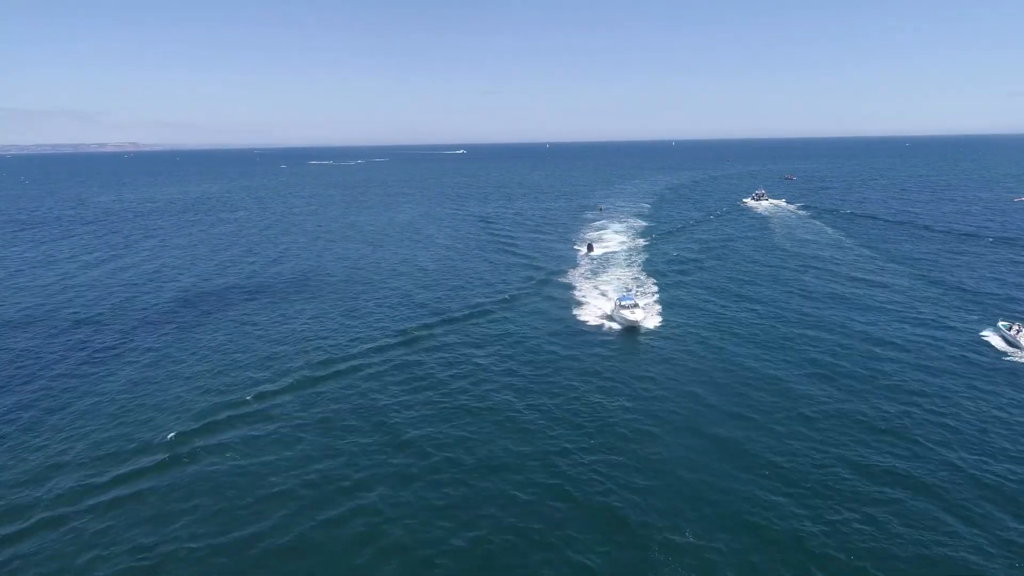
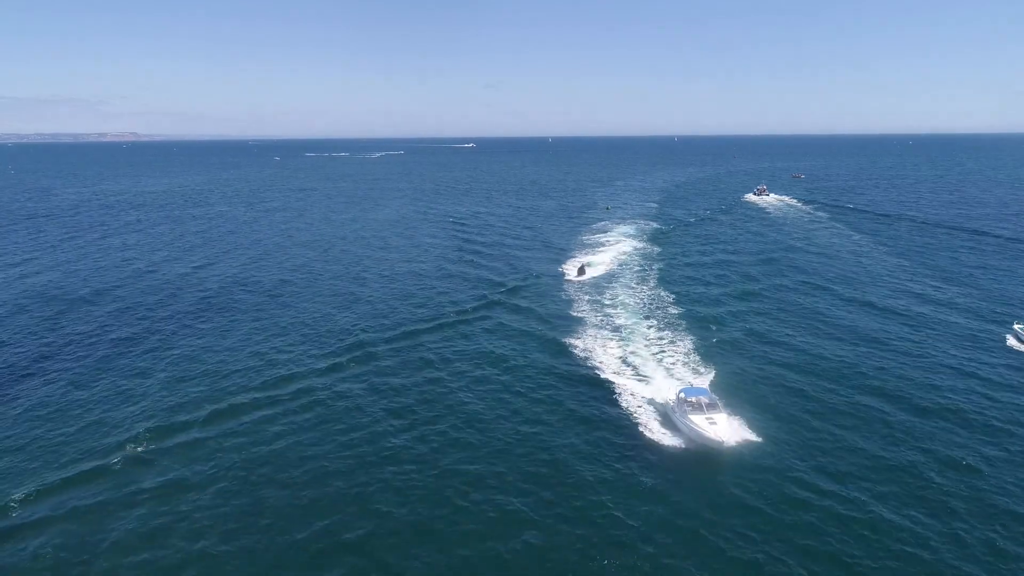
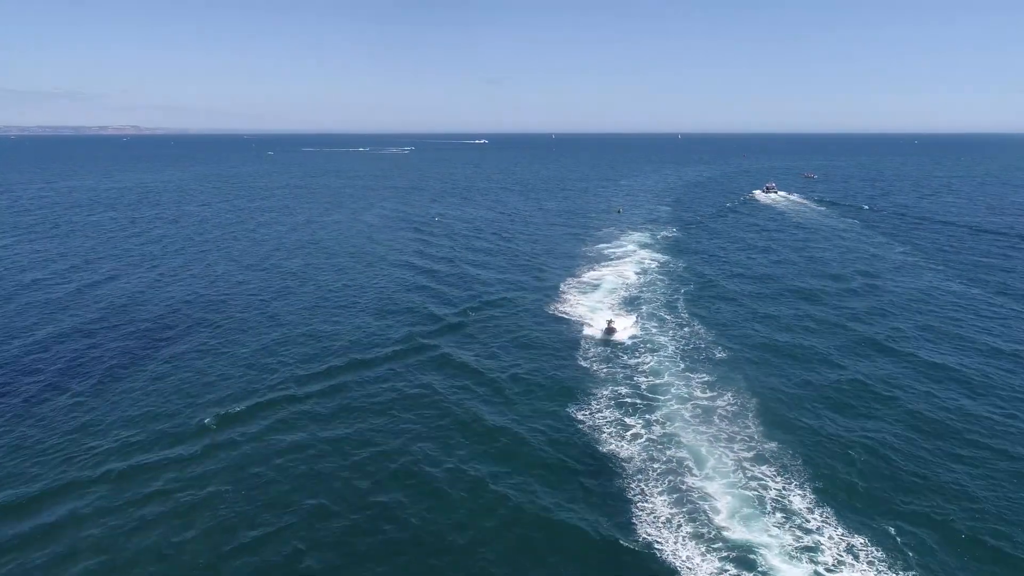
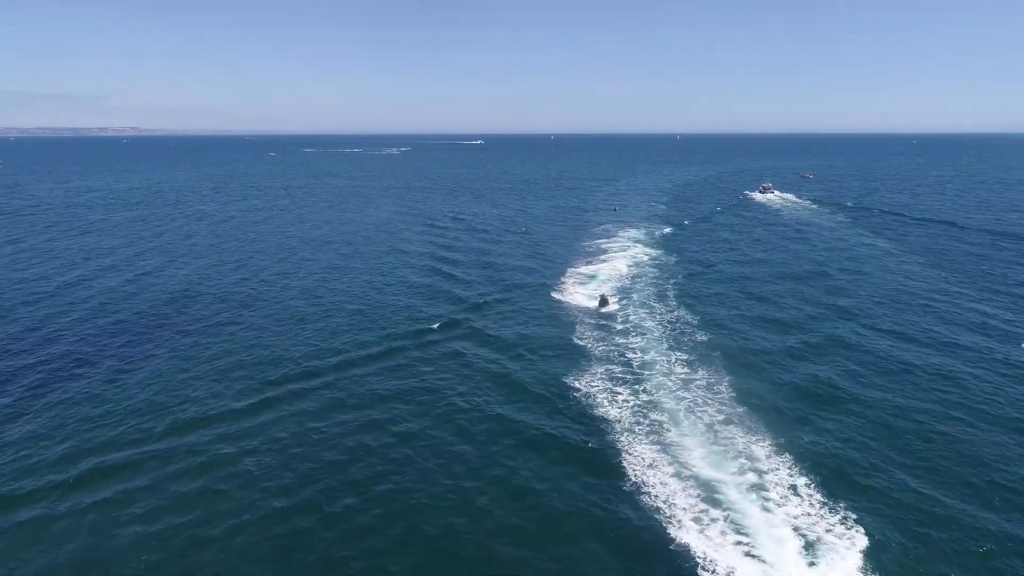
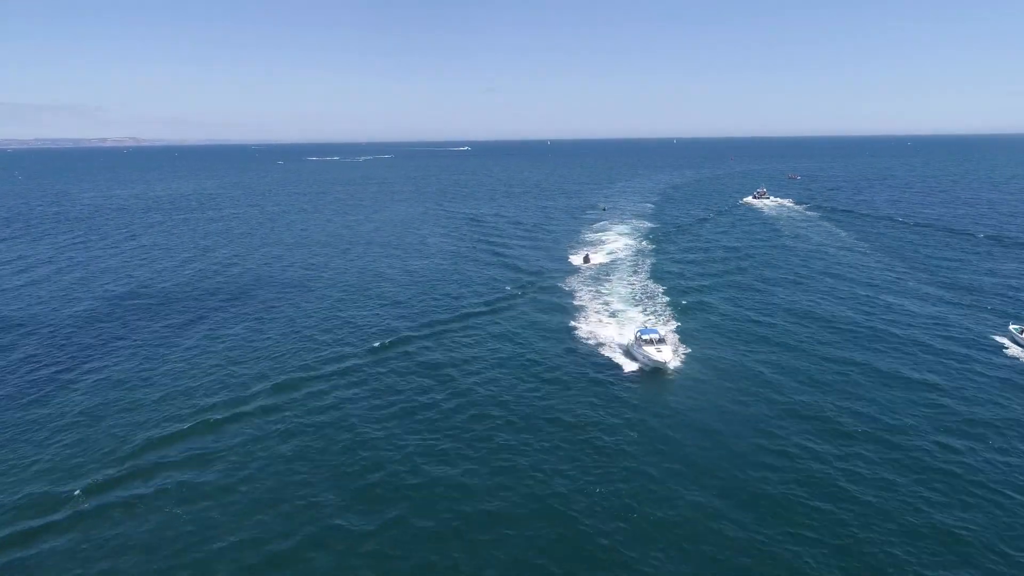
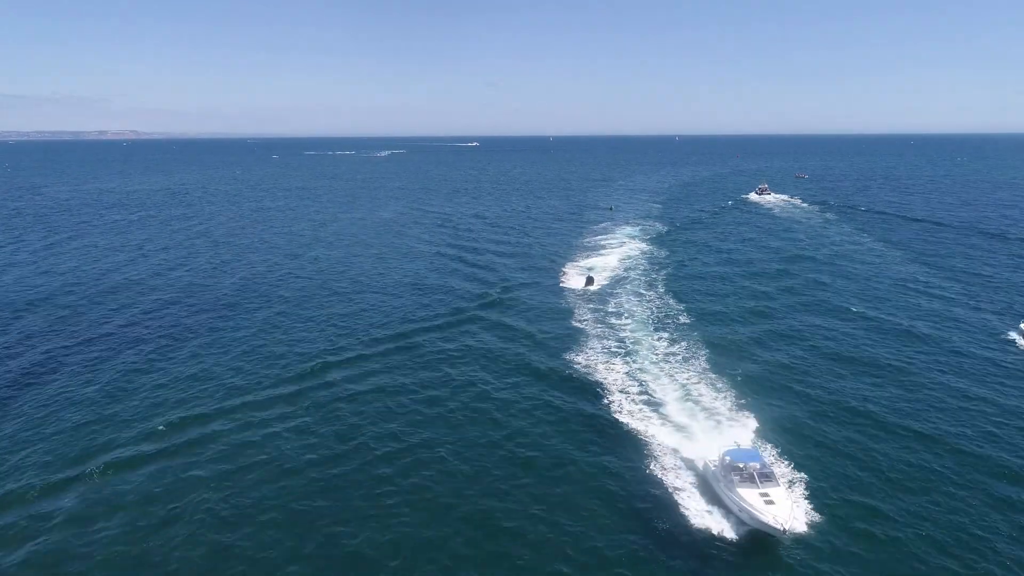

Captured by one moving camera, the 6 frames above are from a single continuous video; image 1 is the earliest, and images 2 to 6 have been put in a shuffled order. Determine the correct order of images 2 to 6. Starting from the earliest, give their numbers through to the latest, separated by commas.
5, 2, 6, 4, 3
